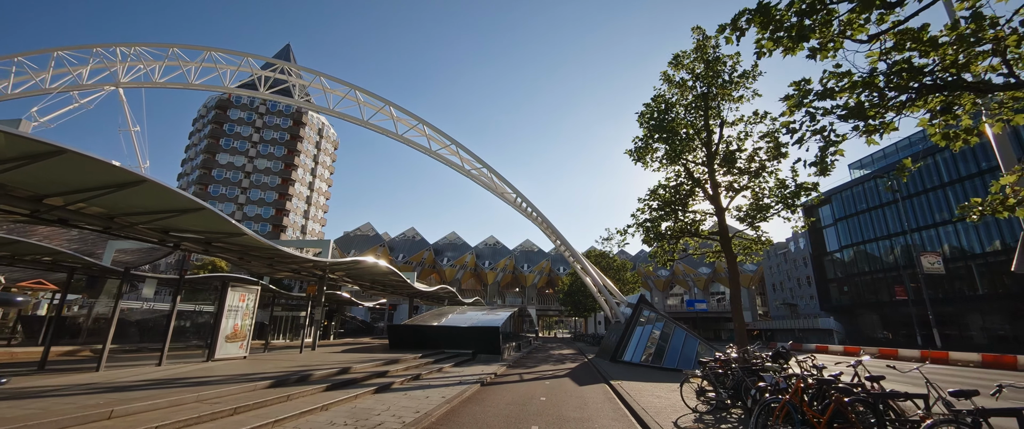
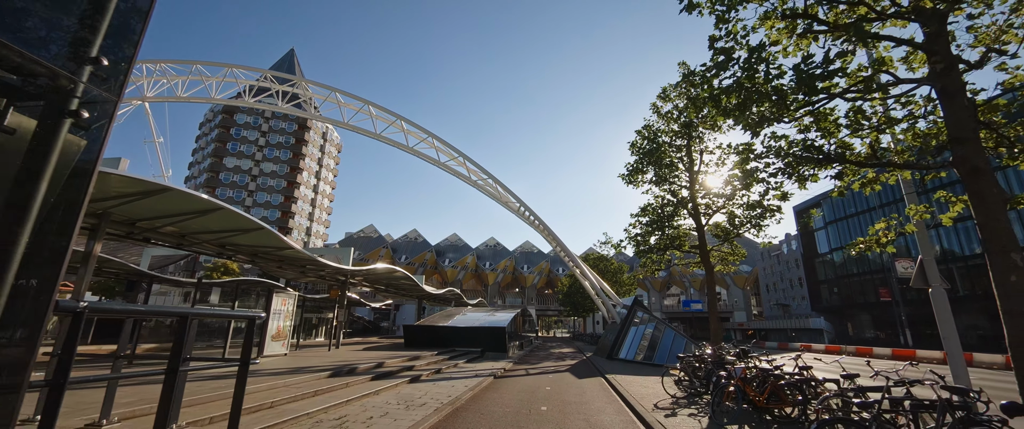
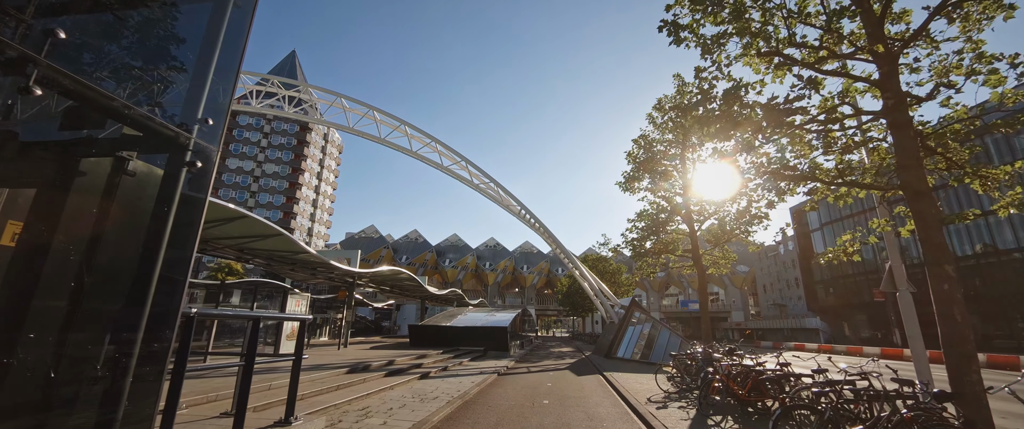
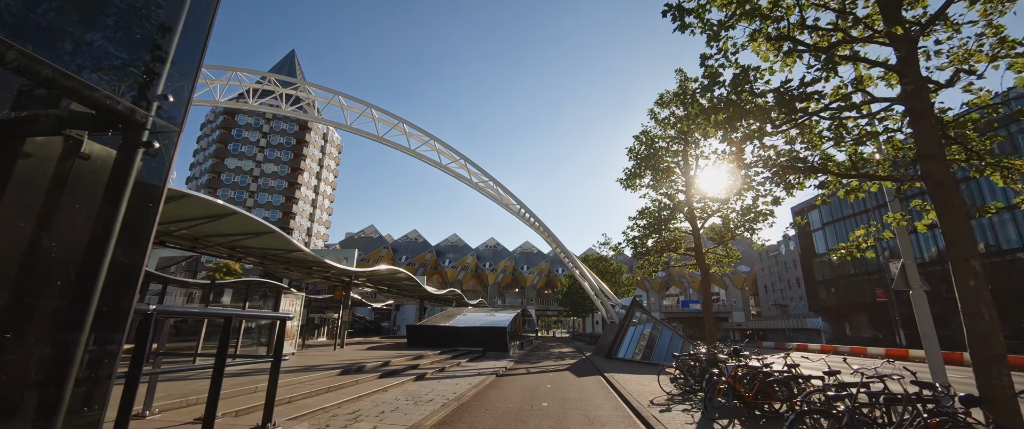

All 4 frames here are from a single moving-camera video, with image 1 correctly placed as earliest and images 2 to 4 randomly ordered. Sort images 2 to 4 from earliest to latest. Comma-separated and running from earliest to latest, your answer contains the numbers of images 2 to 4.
2, 4, 3
